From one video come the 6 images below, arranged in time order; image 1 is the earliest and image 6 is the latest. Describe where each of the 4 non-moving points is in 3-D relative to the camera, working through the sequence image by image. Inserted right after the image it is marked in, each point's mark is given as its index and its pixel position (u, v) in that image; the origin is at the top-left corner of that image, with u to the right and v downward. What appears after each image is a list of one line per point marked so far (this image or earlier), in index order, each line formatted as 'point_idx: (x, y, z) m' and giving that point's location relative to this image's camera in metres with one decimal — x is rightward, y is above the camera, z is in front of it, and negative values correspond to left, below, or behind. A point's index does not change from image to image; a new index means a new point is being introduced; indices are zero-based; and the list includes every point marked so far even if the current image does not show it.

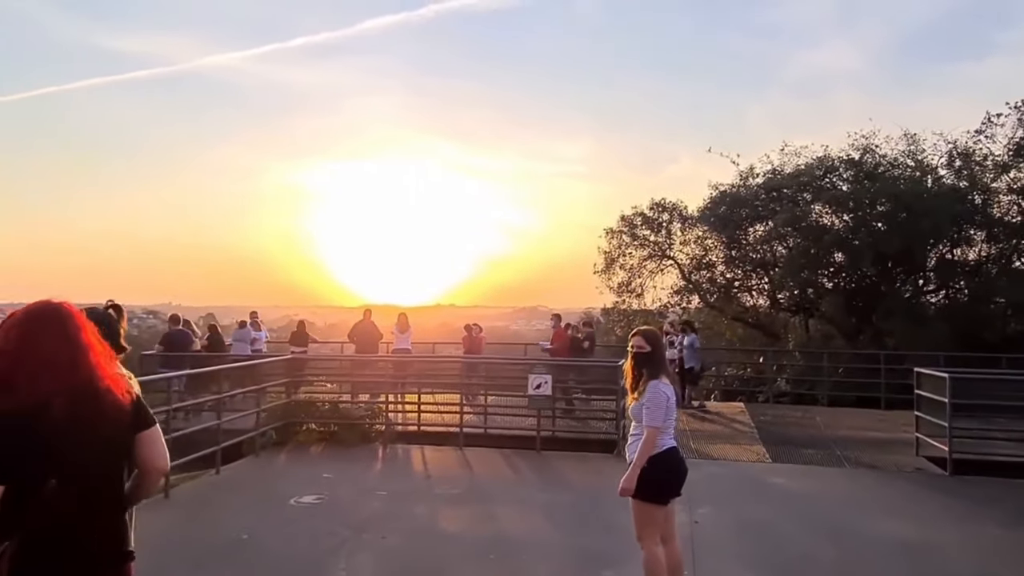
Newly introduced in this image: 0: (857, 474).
0: (+3.7, -2.0, +10.5) m
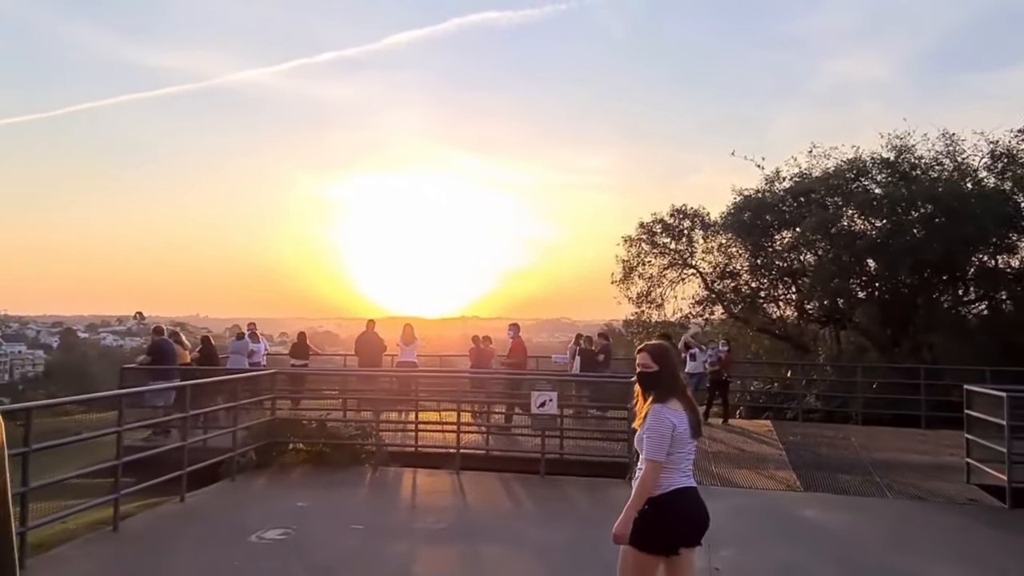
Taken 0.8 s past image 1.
0: (+3.6, -2.1, +9.3) m
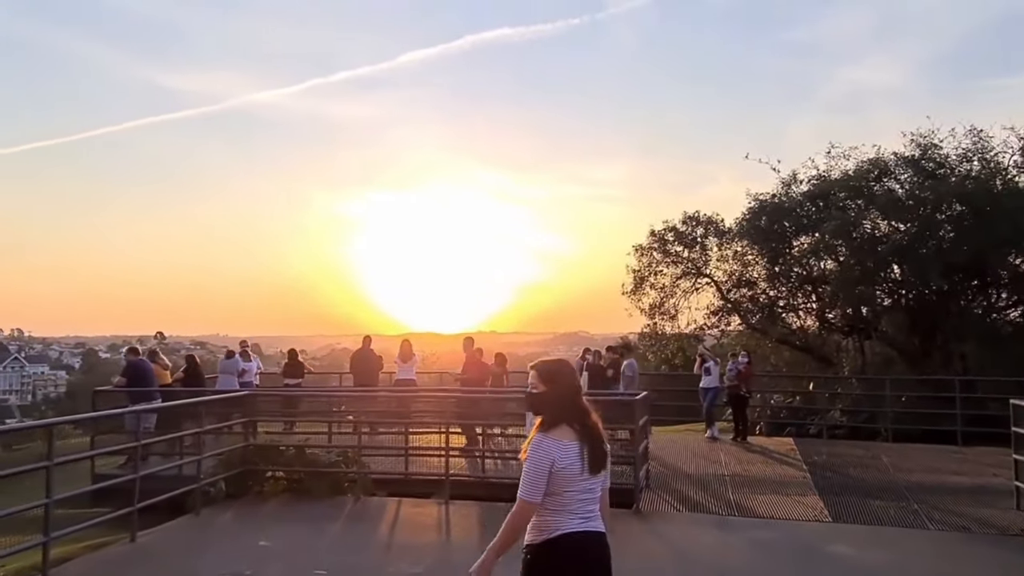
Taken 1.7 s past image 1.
0: (+3.6, -2.1, +8.2) m
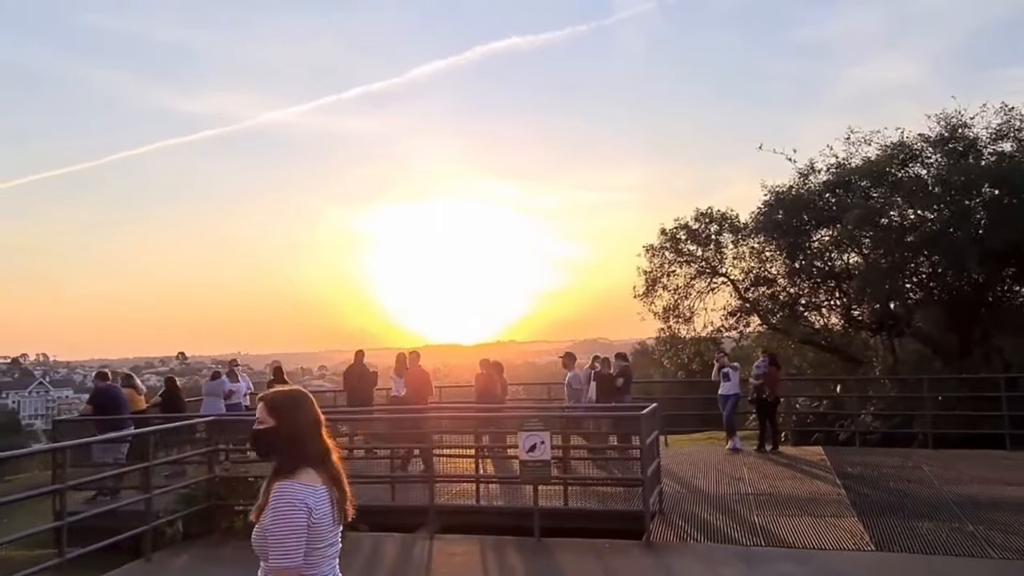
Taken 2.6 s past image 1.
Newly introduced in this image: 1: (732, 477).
0: (+3.5, -2.0, +6.9) m
1: (+2.7, -2.3, +11.9) m
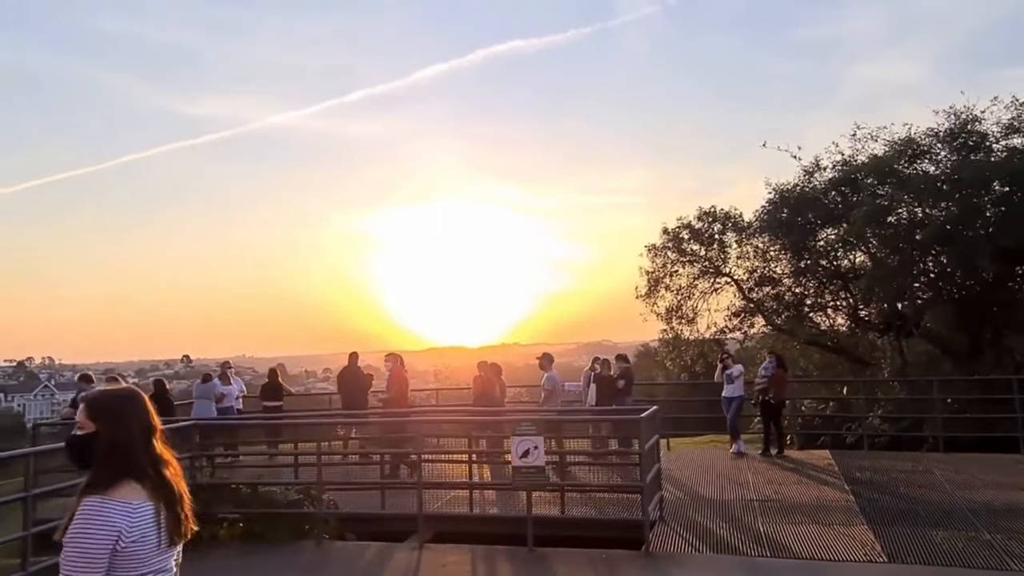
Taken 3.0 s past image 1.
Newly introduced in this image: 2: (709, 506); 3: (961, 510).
0: (+3.4, -1.9, +6.5) m
1: (+2.6, -2.3, +11.5) m
2: (+2.0, -2.2, +9.9) m
3: (+4.2, -2.1, +9.3) m
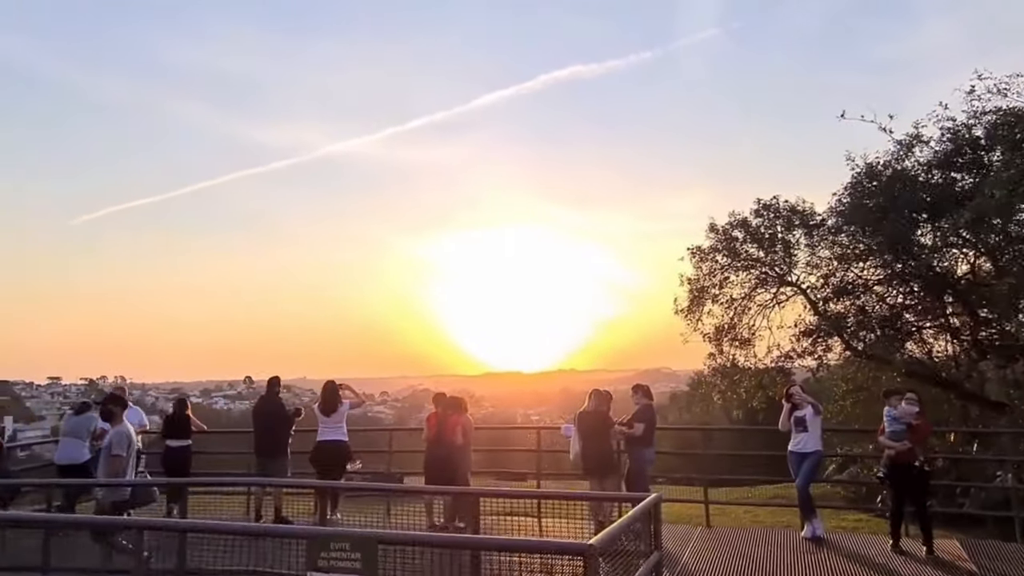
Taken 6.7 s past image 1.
0: (+2.6, -1.7, +1.7) m
1: (+2.1, -2.2, +6.7) m
2: (+1.3, -2.1, +5.2) m
3: (+3.5, -2.0, +4.4) m
